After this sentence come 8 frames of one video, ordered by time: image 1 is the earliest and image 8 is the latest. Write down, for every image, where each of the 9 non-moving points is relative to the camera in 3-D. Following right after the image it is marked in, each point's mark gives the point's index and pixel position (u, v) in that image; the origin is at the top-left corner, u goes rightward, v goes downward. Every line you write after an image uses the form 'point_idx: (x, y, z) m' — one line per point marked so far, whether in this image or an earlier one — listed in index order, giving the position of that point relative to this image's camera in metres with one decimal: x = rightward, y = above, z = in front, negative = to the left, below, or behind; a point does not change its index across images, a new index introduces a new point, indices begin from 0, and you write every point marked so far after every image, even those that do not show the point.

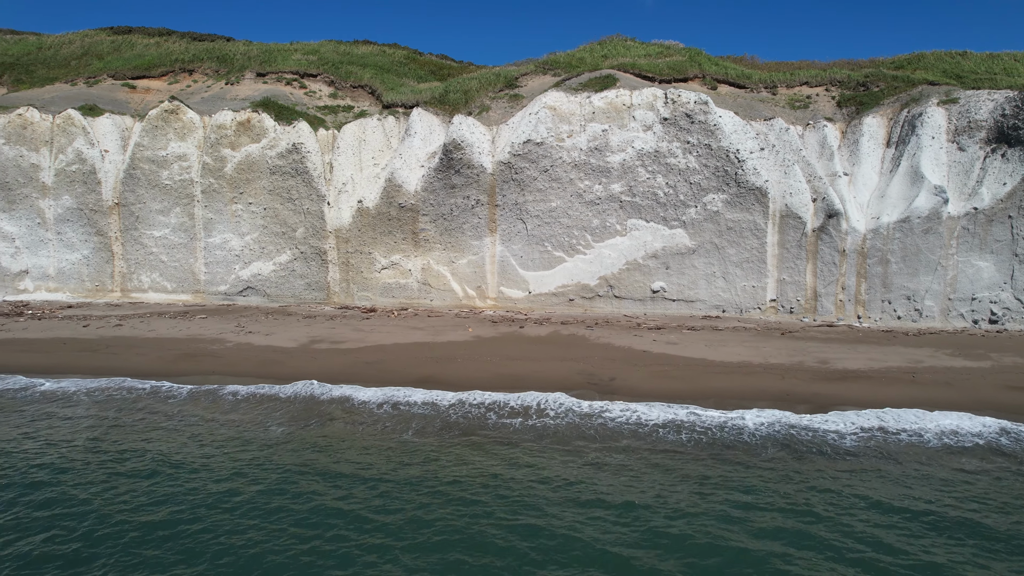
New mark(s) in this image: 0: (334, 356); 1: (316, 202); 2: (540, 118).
0: (-1.4, -0.5, +8.4) m
1: (-2.2, +1.0, +12.0) m
2: (+0.3, +1.8, +11.5) m
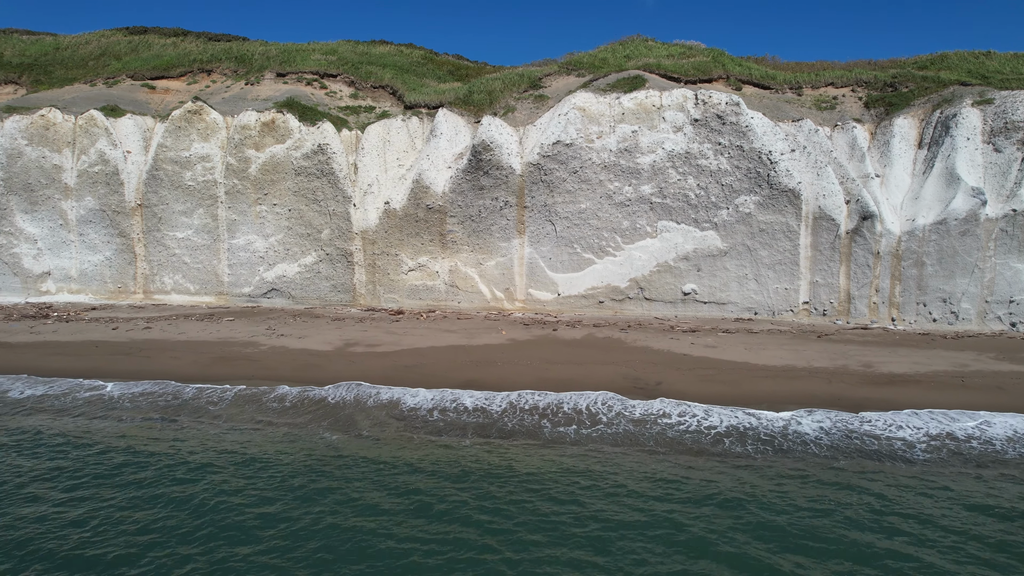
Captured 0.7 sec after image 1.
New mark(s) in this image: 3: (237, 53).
0: (-1.1, -0.6, +8.3) m
1: (-1.9, +0.9, +12.0) m
2: (+0.6, +1.8, +11.4) m
3: (-4.2, +3.6, +16.3) m
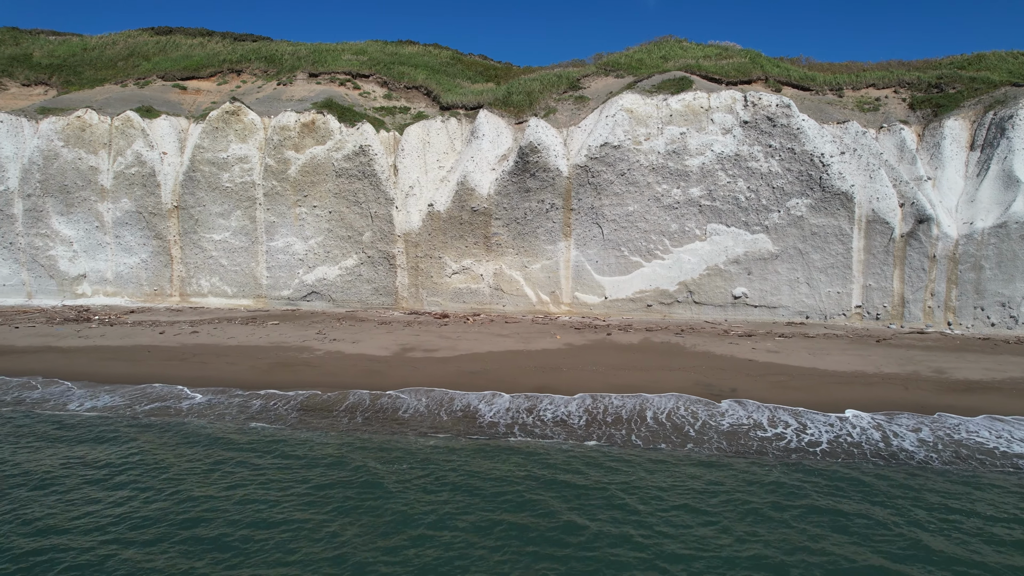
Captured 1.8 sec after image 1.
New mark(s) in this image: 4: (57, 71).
0: (-0.6, -0.6, +8.2) m
1: (-1.4, +0.9, +11.9) m
2: (+1.1, +1.8, +11.3) m
3: (-3.7, +3.5, +16.2) m
4: (-6.6, +3.1, +15.6) m
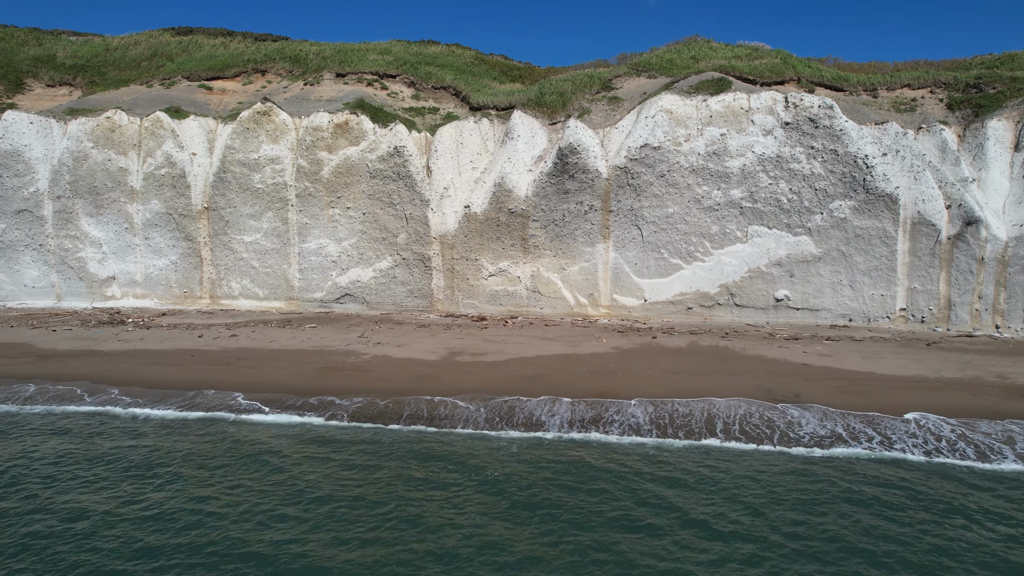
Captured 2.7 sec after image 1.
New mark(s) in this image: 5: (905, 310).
0: (-0.2, -0.6, +8.1) m
1: (-1.0, +0.9, +11.7) m
2: (+1.5, +1.7, +11.2) m
3: (-3.3, +3.5, +16.1) m
4: (-6.2, +3.1, +15.4) m
5: (+3.7, -0.2, +10.2) m
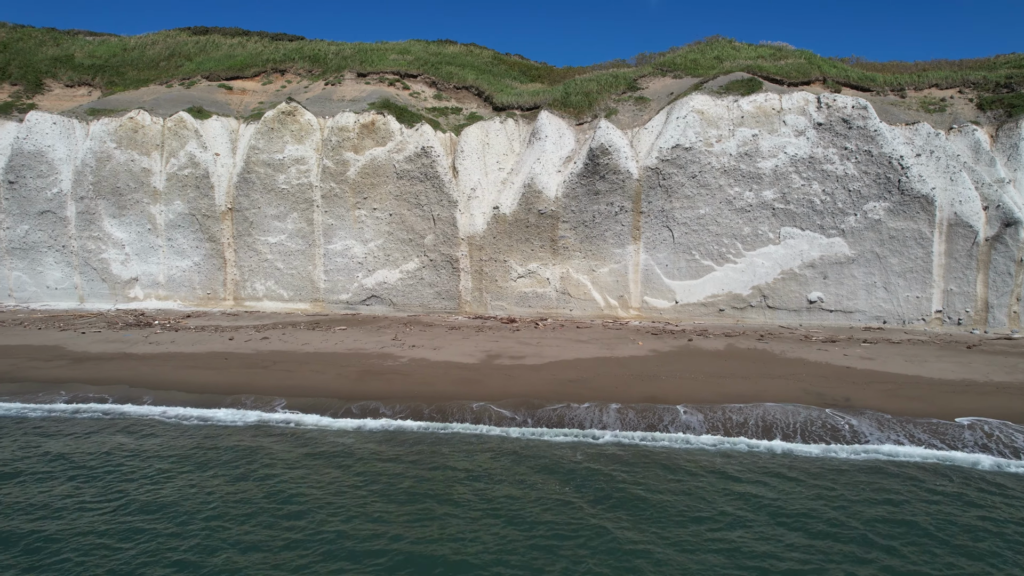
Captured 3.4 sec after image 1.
0: (+0.1, -0.6, +8.0) m
1: (-0.7, +0.9, +11.7) m
2: (+1.8, +1.7, +11.1) m
3: (-3.0, +3.5, +16.0) m
4: (-5.9, +3.1, +15.4) m
5: (+4.0, -0.2, +10.1) m
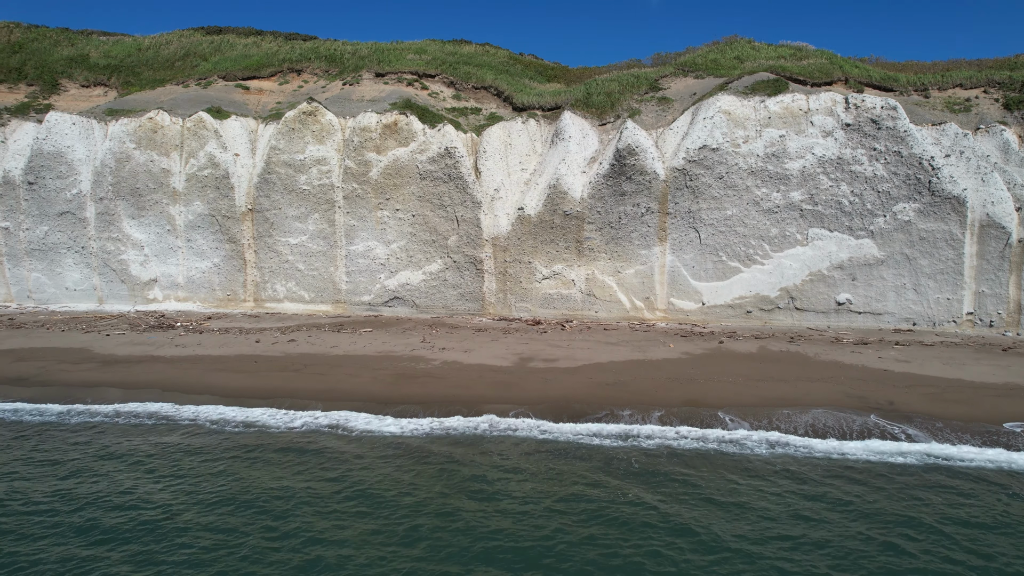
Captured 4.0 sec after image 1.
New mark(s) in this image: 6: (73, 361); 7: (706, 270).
0: (+0.4, -0.7, +8.0) m
1: (-0.4, +0.8, +11.6) m
2: (+2.1, +1.7, +11.0) m
3: (-2.7, +3.5, +15.9) m
4: (-5.6, +3.1, +15.3) m
5: (+4.3, -0.2, +10.0) m
6: (-3.6, -0.6, +8.7) m
7: (+2.0, +0.2, +10.9) m
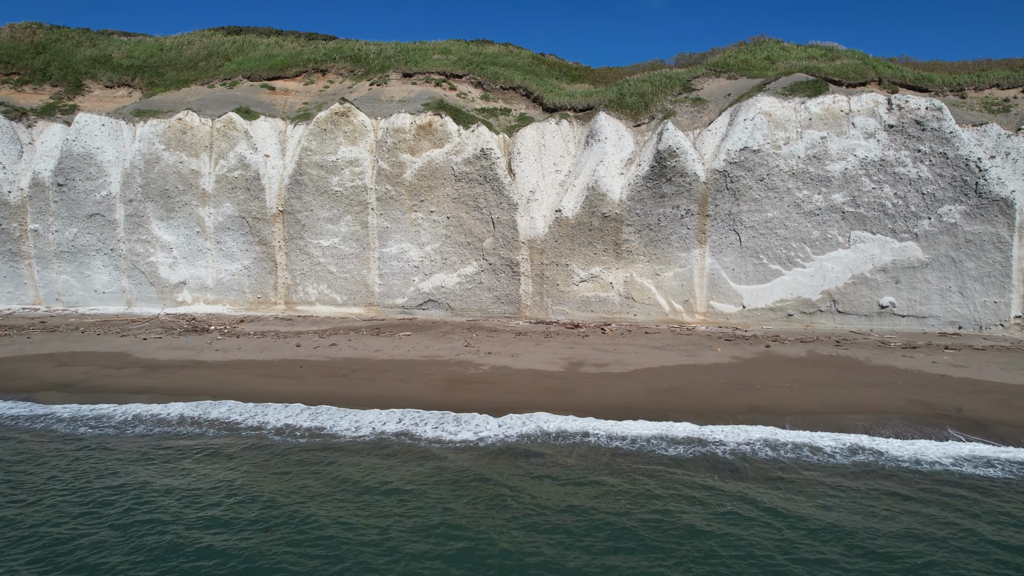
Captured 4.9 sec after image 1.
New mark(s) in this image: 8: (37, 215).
0: (+0.8, -0.7, +7.8) m
1: (-0.1, +0.8, +11.5) m
2: (+2.5, +1.7, +10.9) m
3: (-2.4, +3.5, +15.8) m
4: (-5.2, +3.1, +15.1) m
5: (+4.7, -0.3, +9.9) m
6: (-3.2, -0.6, +8.6) m
7: (+2.4, +0.1, +10.8) m
8: (-5.6, +0.9, +12.7) m
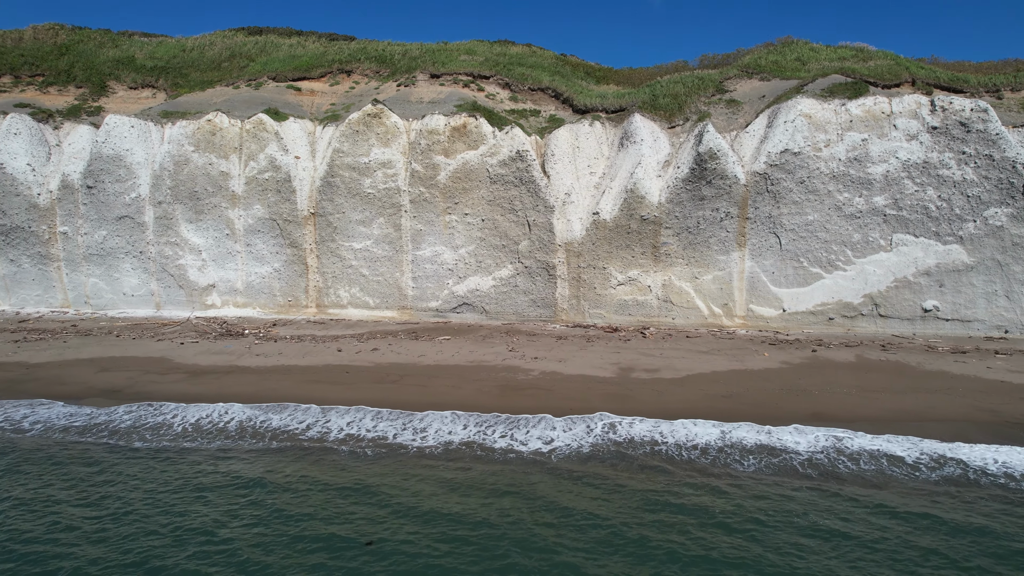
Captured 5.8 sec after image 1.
0: (+1.2, -0.7, +7.7) m
1: (+0.3, +0.8, +11.3) m
2: (+2.8, +1.6, +10.8) m
3: (-2.0, +3.4, +15.7) m
4: (-4.9, +3.0, +15.0) m
5: (+5.1, -0.3, +9.8) m
6: (-2.8, -0.7, +8.5) m
7: (+2.7, +0.1, +10.7) m
8: (-5.2, +0.8, +12.5) m
